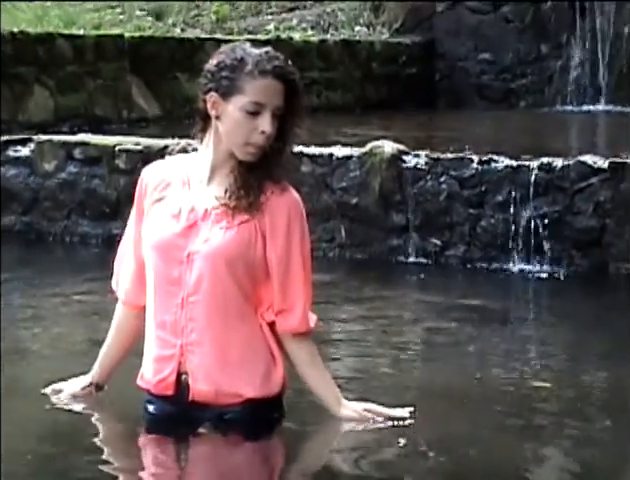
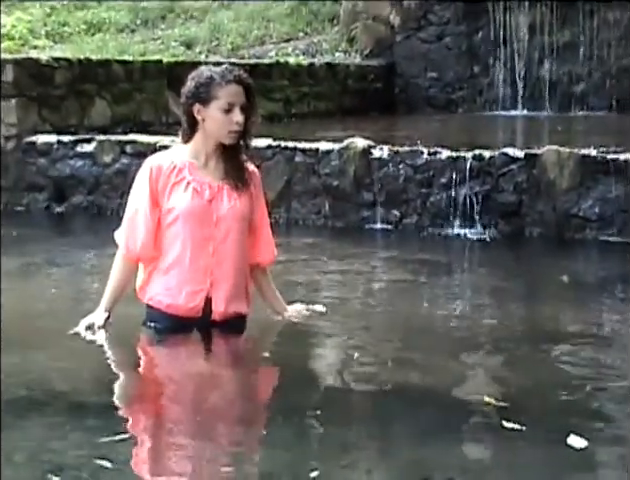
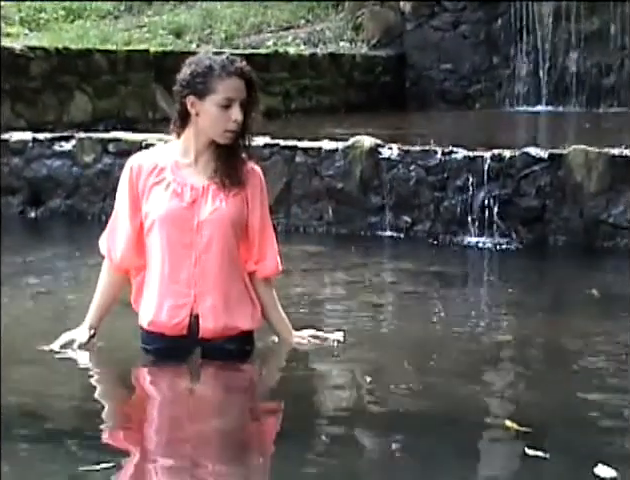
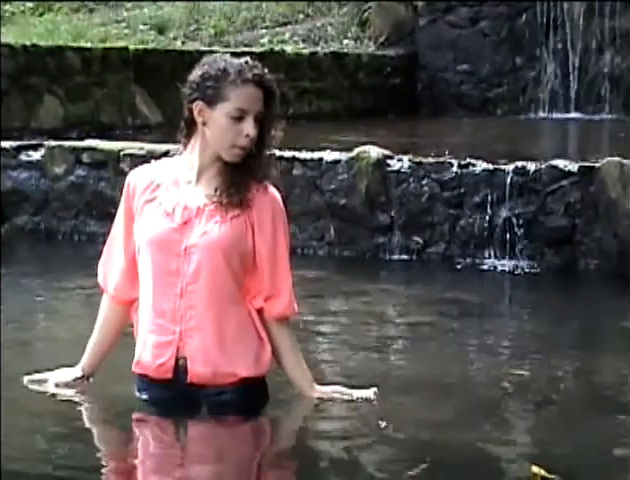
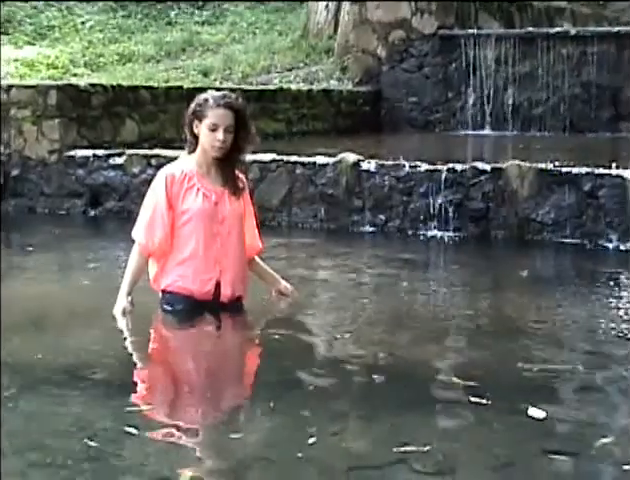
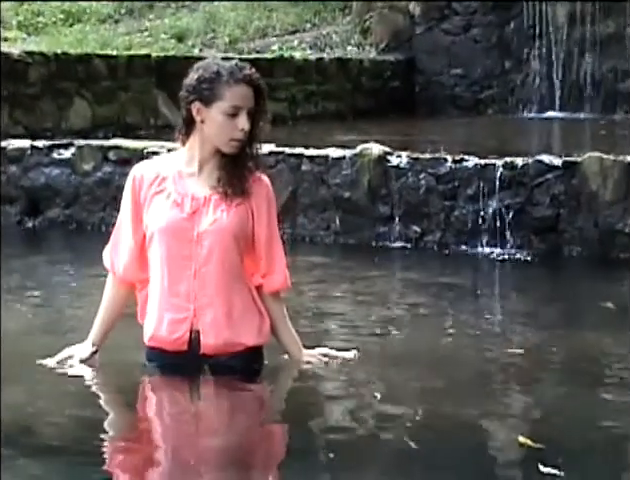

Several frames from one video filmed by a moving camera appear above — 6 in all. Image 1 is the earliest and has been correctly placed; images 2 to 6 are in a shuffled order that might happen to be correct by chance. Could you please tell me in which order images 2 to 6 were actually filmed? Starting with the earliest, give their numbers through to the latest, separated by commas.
4, 6, 3, 2, 5
